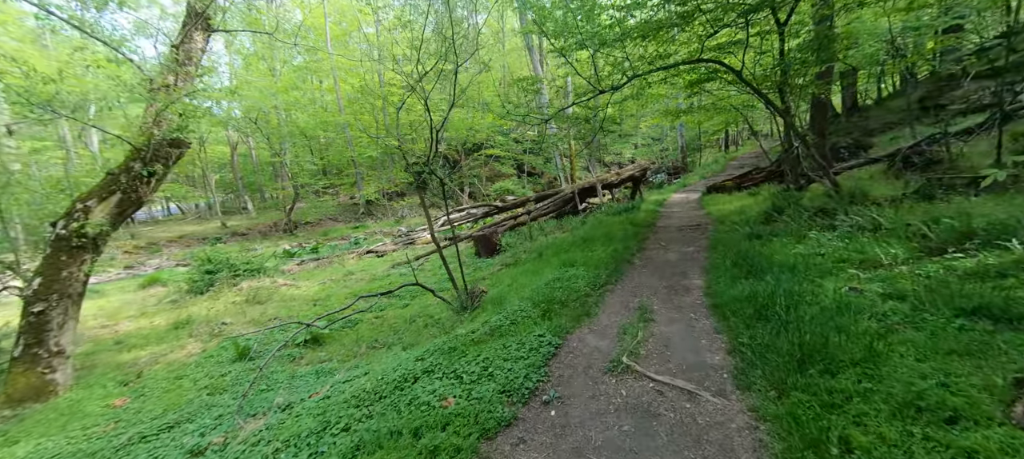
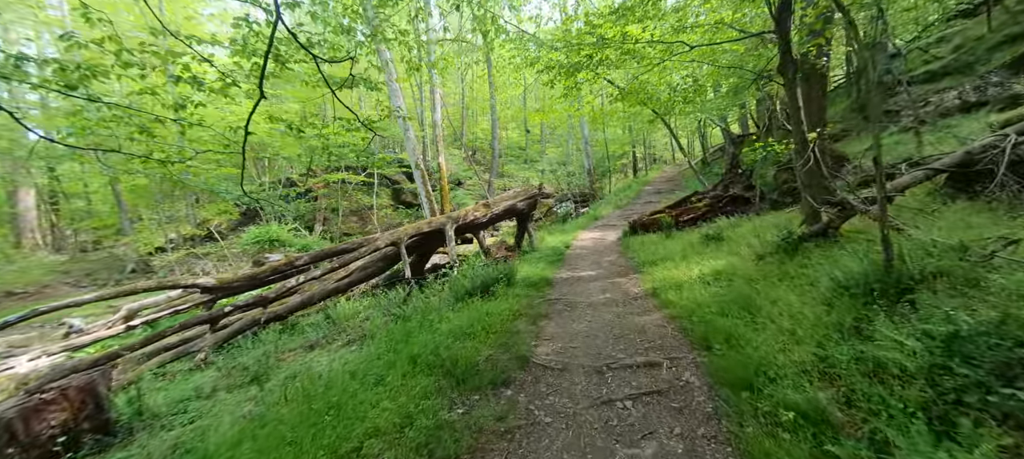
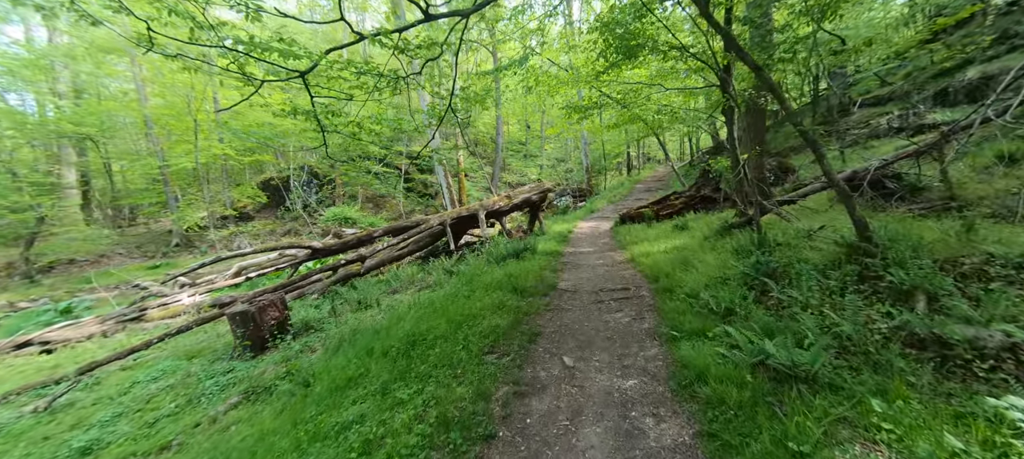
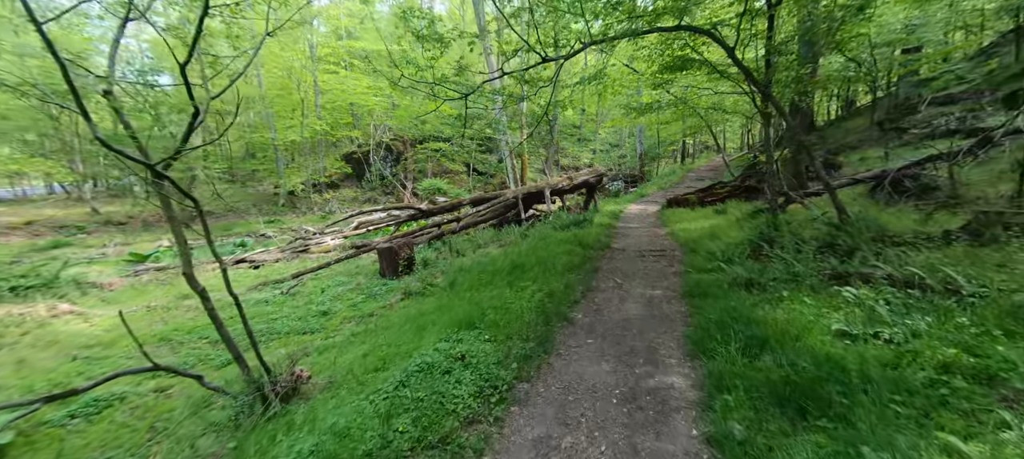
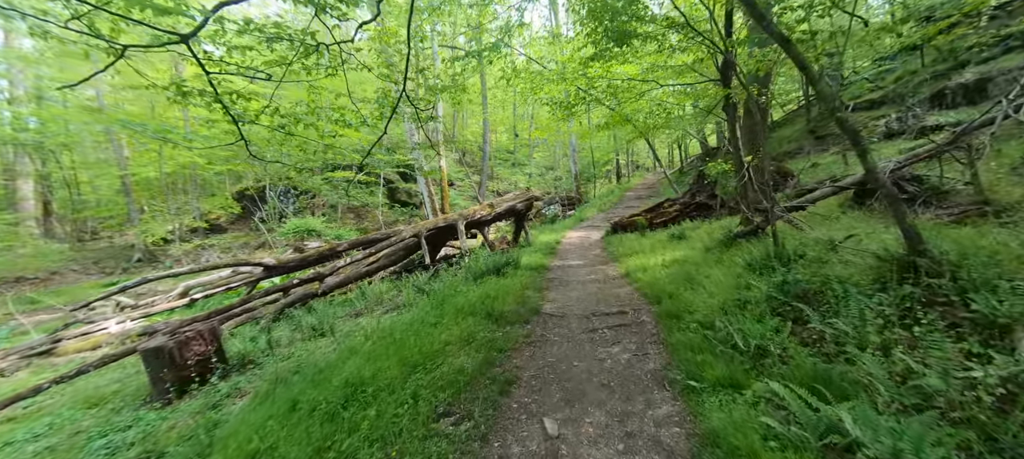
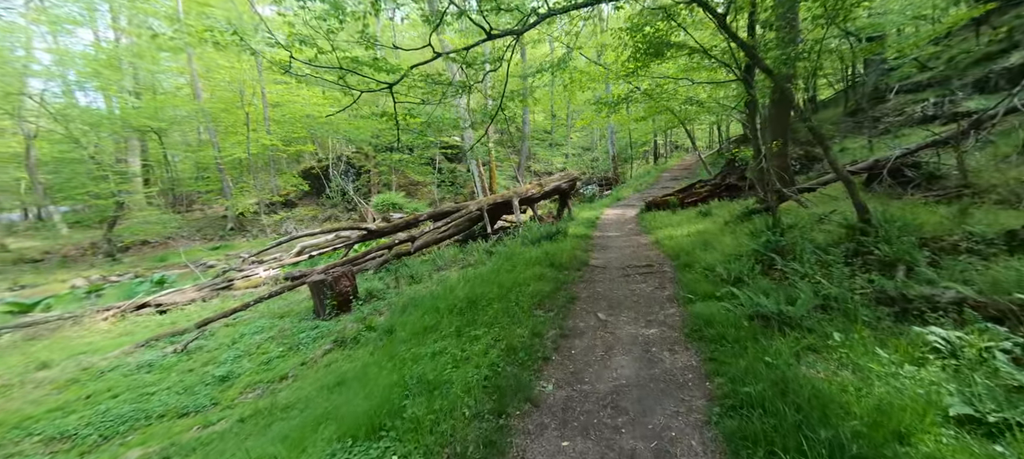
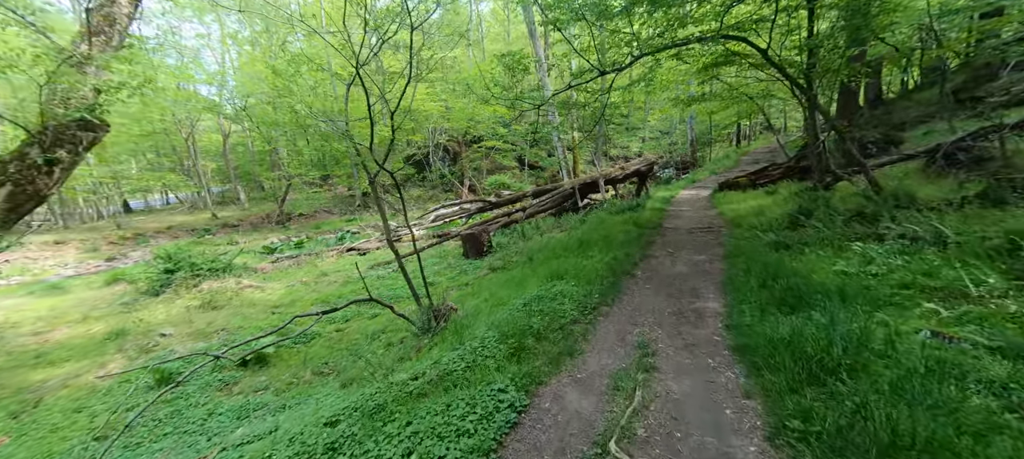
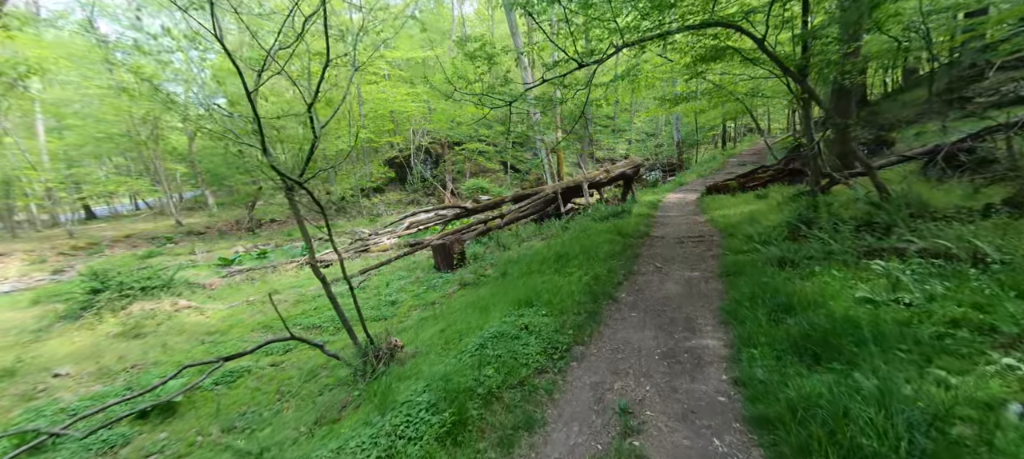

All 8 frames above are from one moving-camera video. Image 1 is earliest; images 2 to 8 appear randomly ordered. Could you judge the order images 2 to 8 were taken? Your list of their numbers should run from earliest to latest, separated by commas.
7, 8, 4, 6, 3, 5, 2
